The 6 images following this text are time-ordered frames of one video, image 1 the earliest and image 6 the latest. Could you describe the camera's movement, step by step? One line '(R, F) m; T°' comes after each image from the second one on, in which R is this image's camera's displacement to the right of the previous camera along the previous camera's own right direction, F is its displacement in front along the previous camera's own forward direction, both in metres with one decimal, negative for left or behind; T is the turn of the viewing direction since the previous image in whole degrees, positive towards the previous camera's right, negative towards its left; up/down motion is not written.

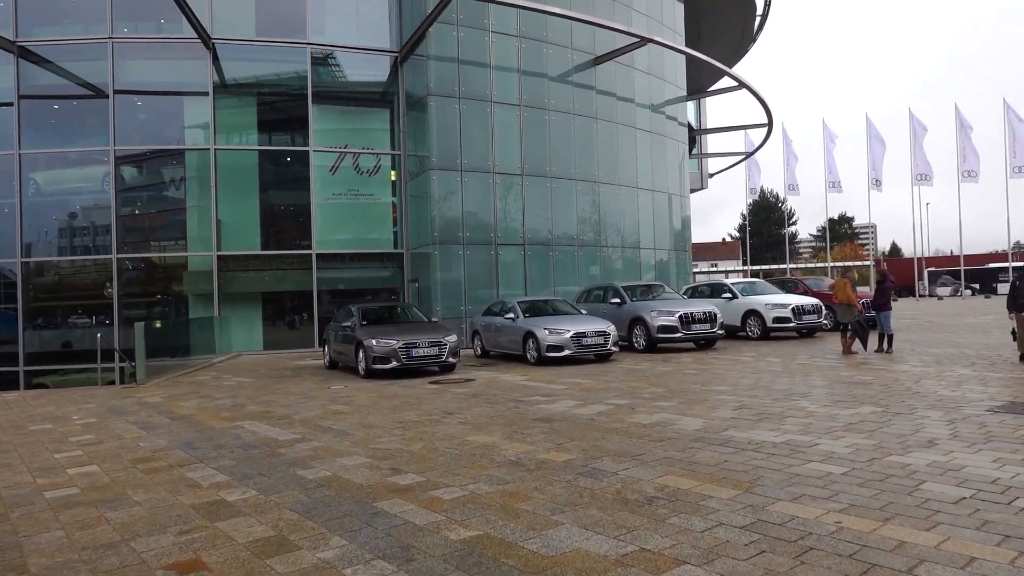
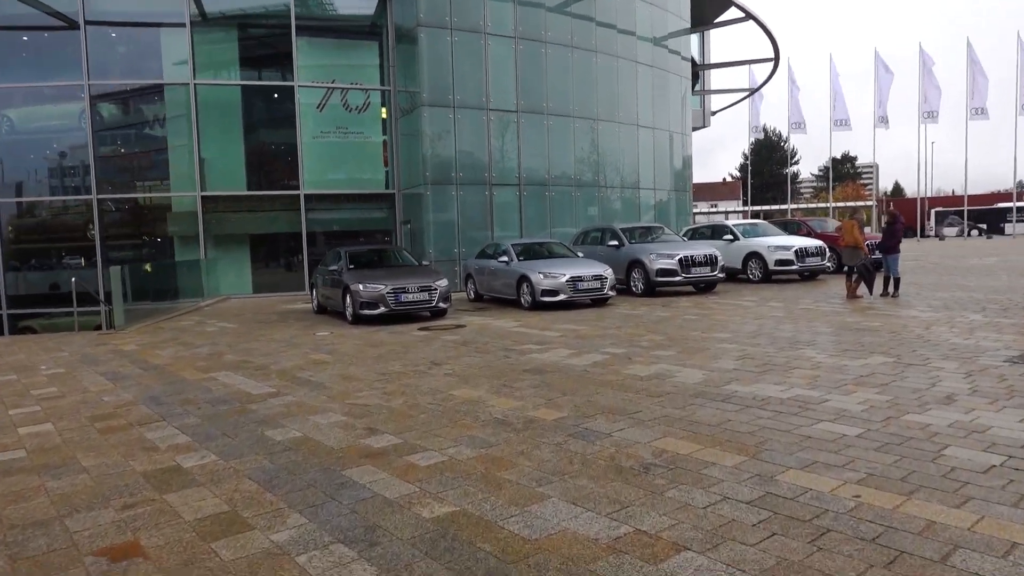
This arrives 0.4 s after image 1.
(+0.1, +0.5) m; 0°
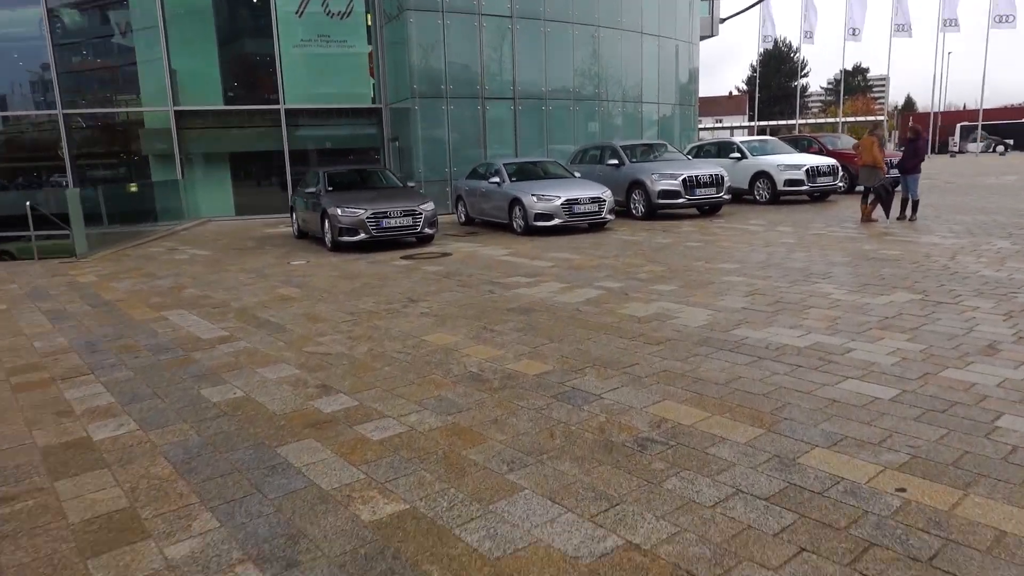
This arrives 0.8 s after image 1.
(+0.2, +0.8) m; 0°
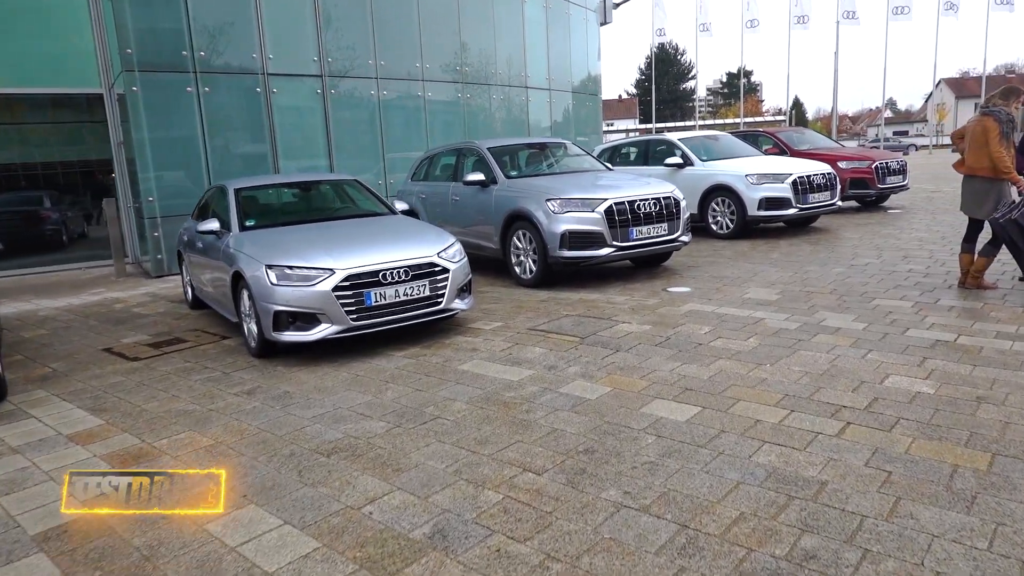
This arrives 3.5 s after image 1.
(+1.5, +7.3) m; +8°
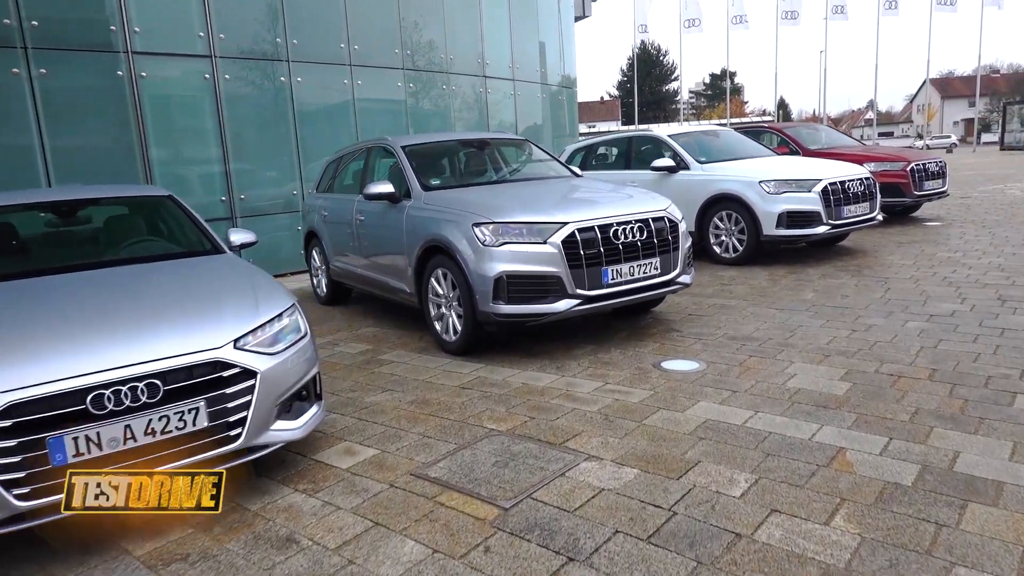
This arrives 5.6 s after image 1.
(+0.5, +2.7) m; +1°
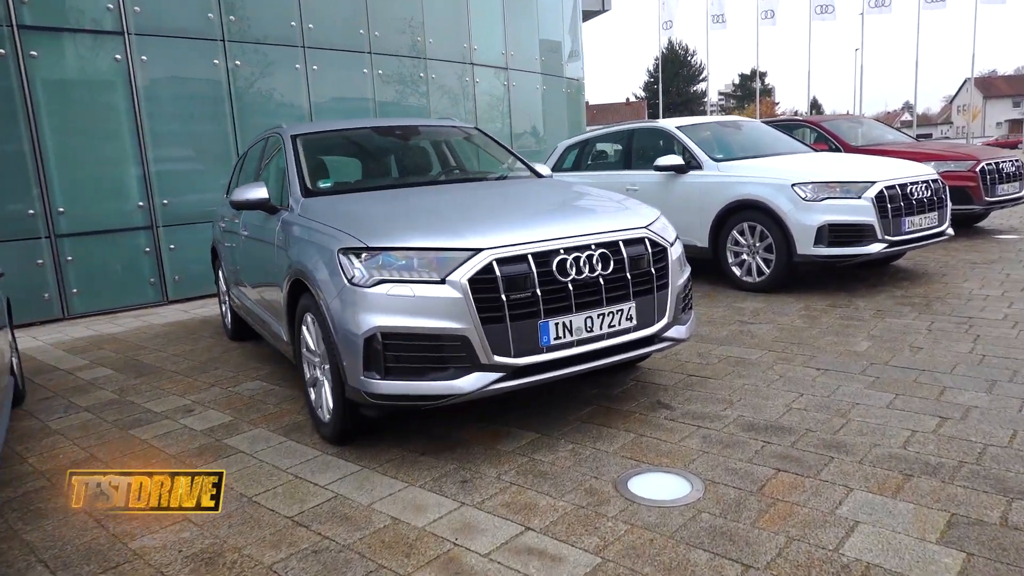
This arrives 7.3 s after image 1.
(+0.6, +1.9) m; -2°
